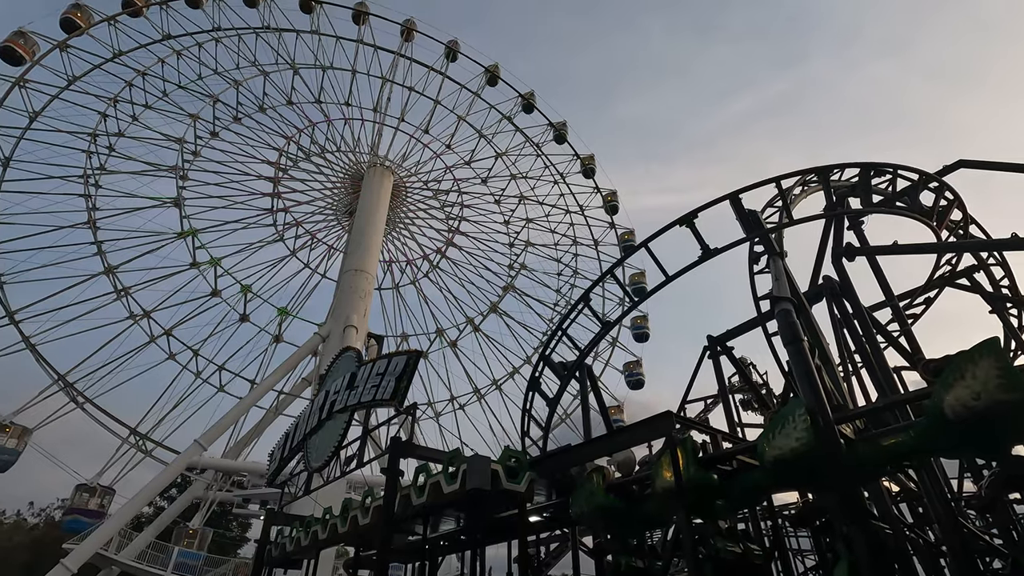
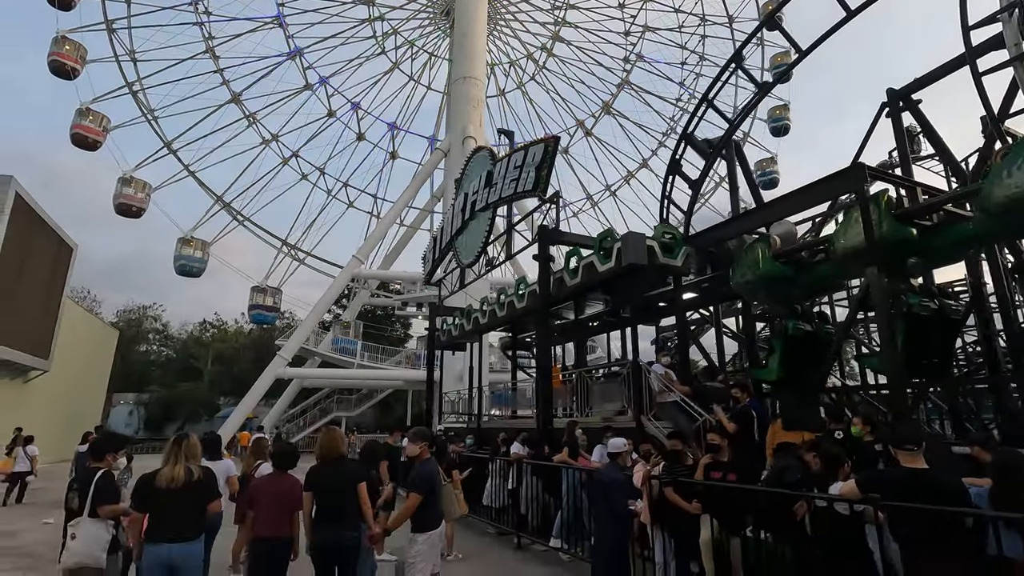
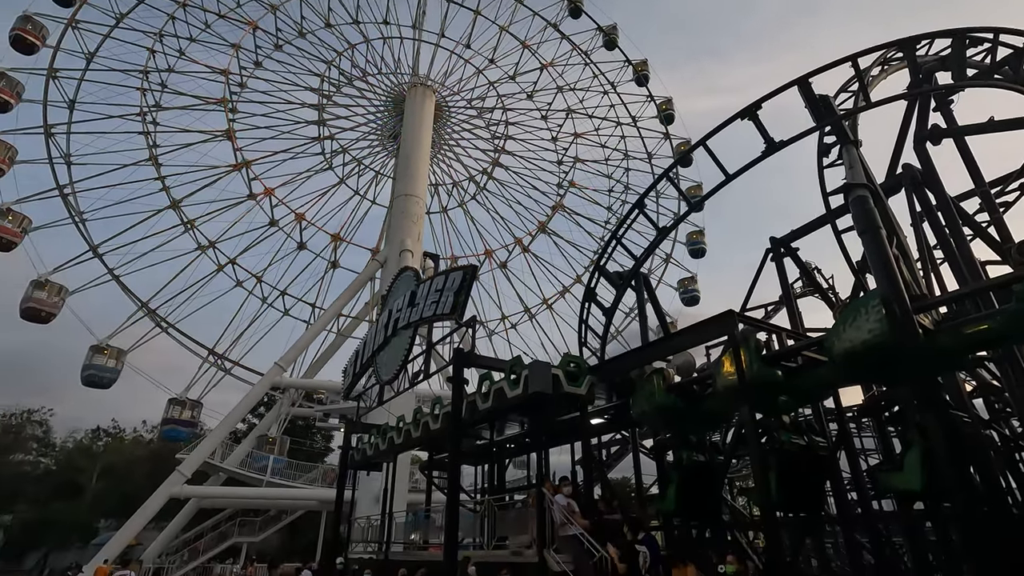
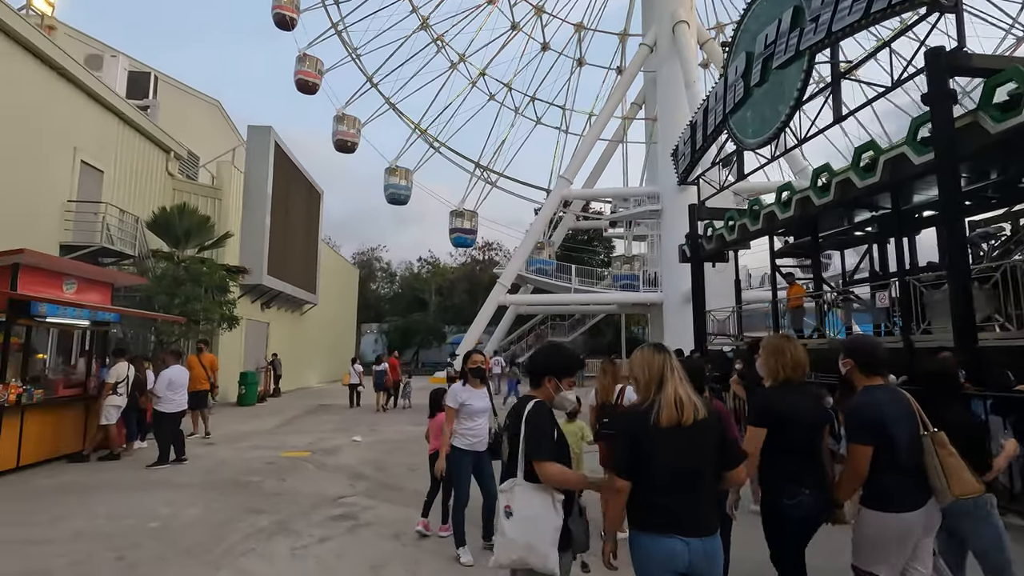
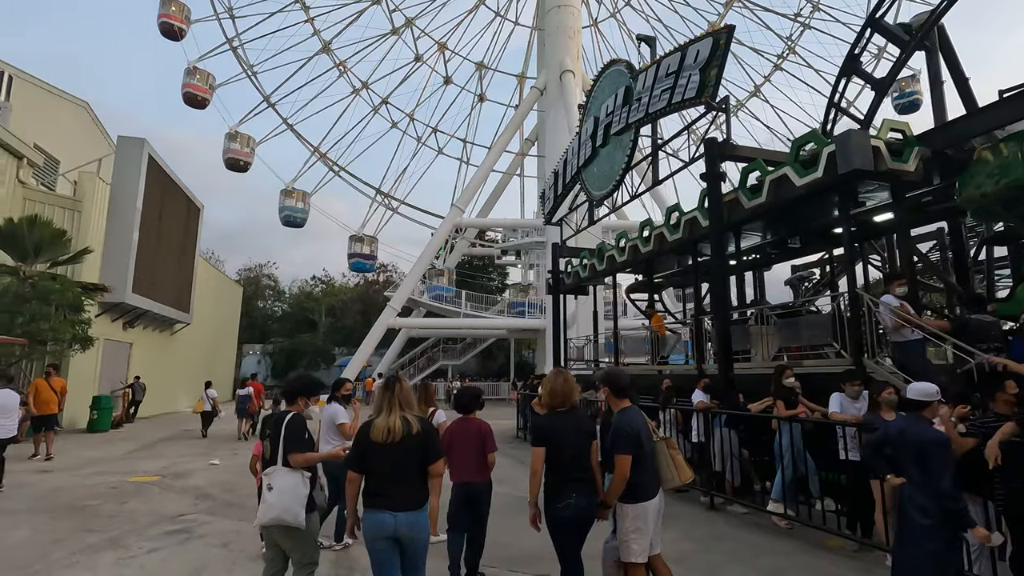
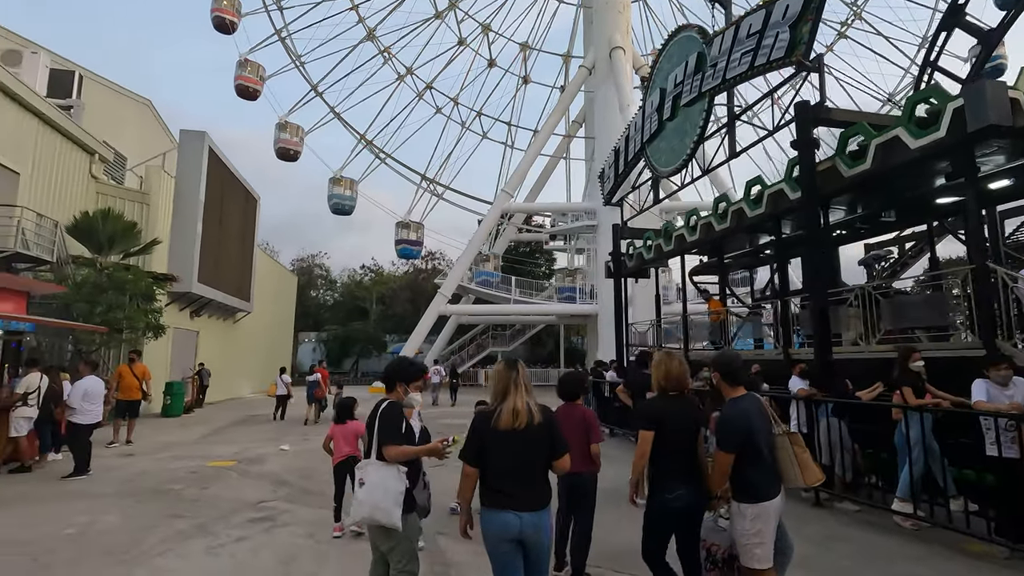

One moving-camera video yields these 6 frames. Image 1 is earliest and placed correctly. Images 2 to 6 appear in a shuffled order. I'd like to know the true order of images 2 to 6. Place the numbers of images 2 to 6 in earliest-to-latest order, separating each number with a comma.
3, 2, 5, 6, 4
